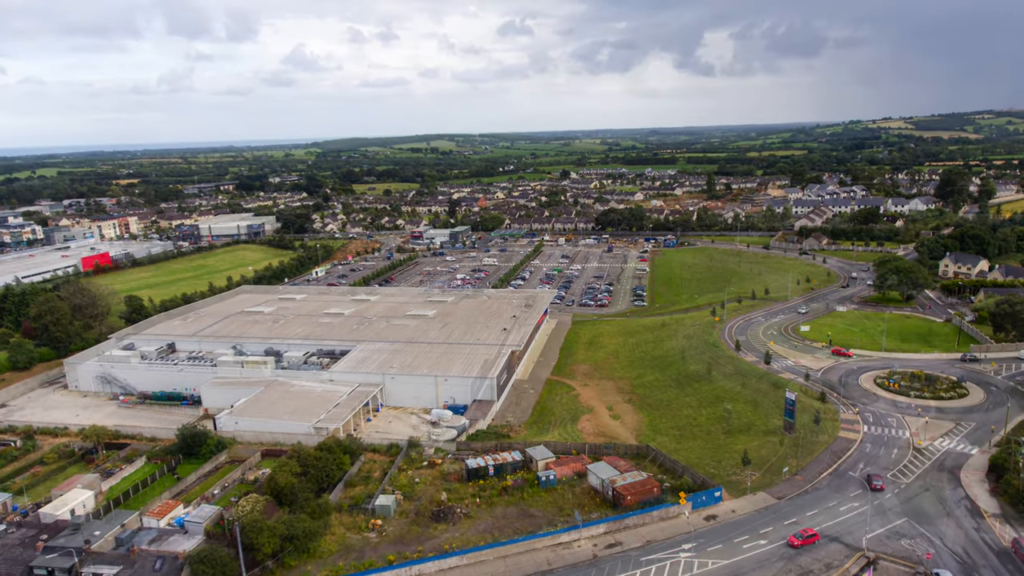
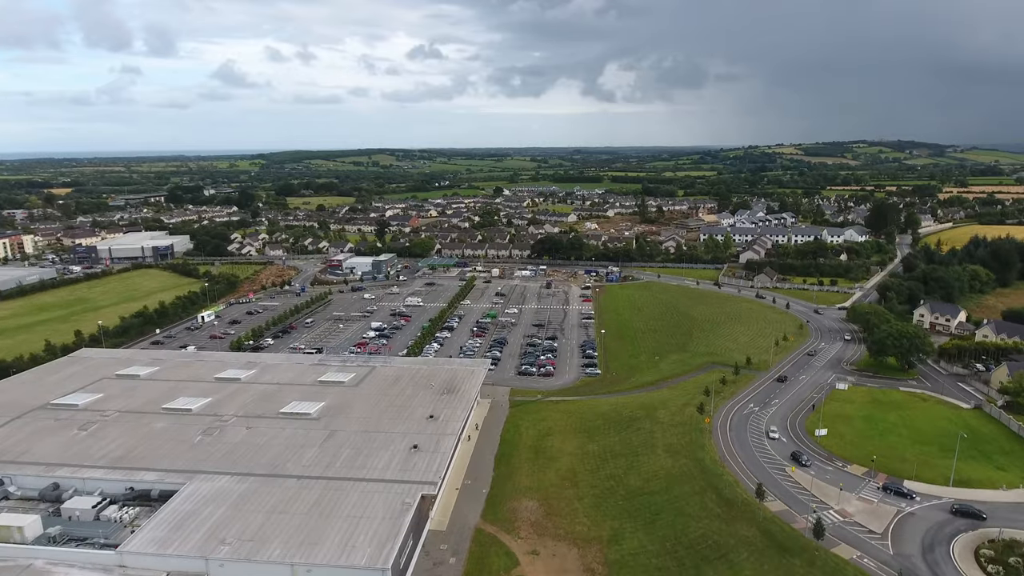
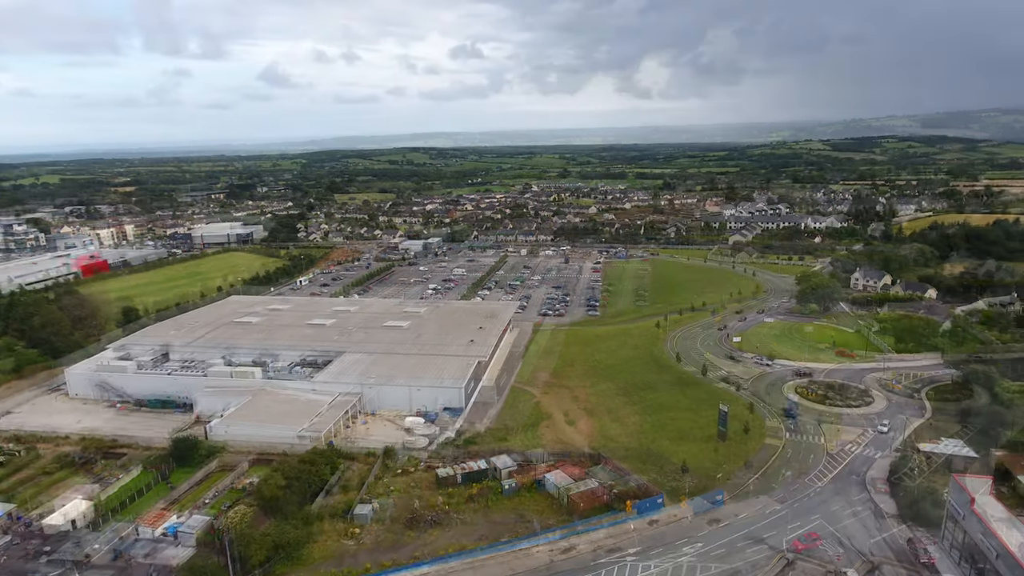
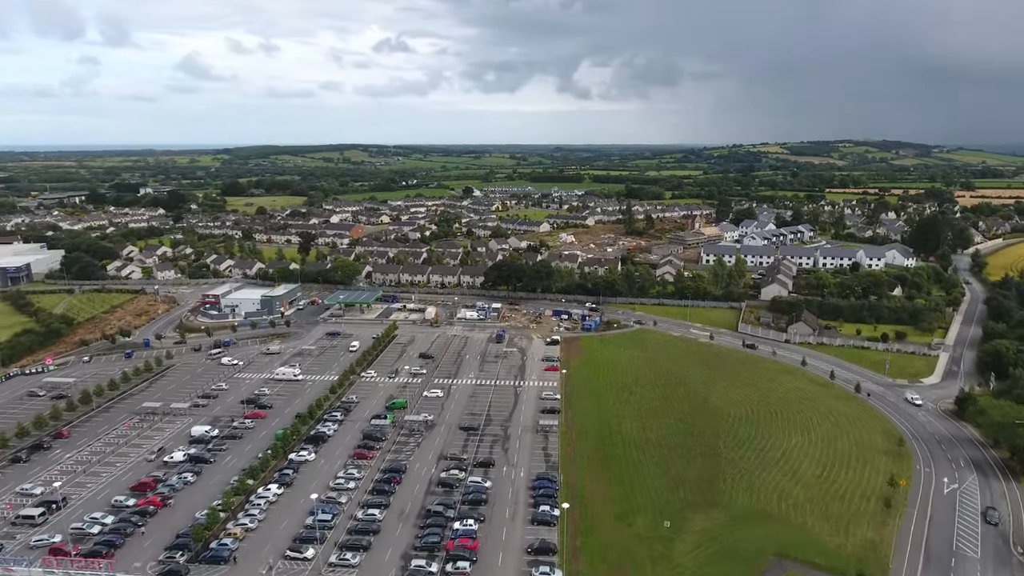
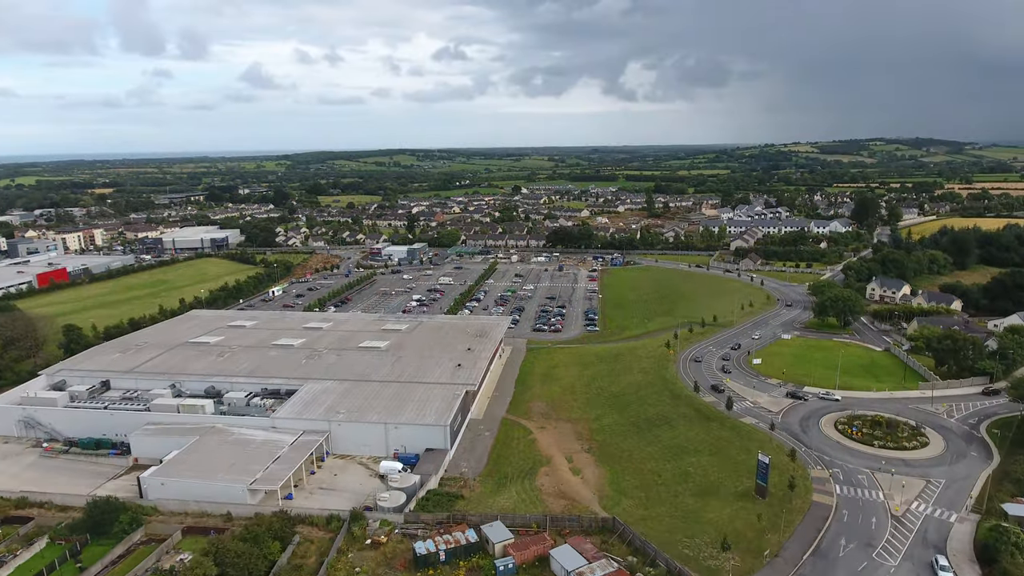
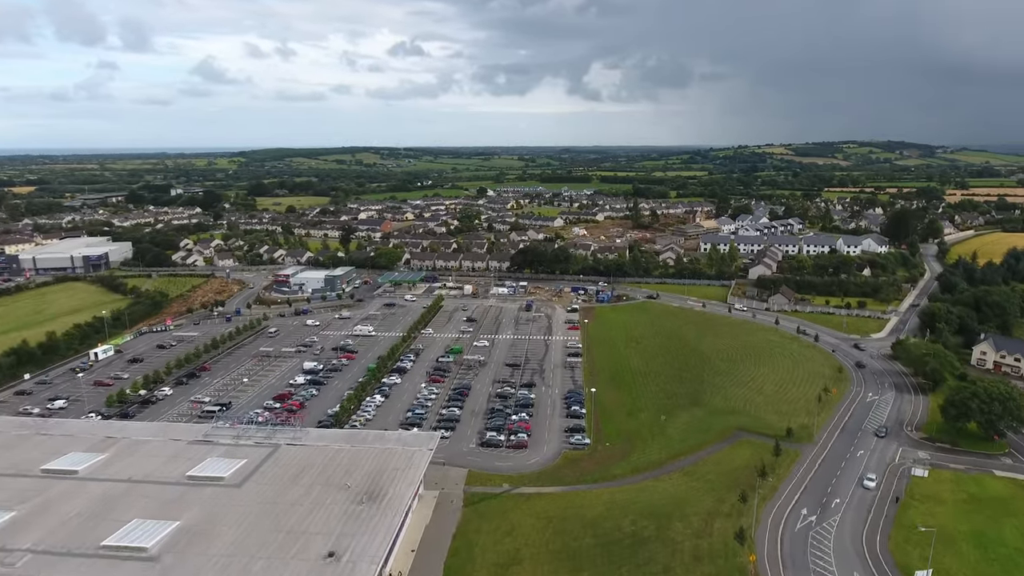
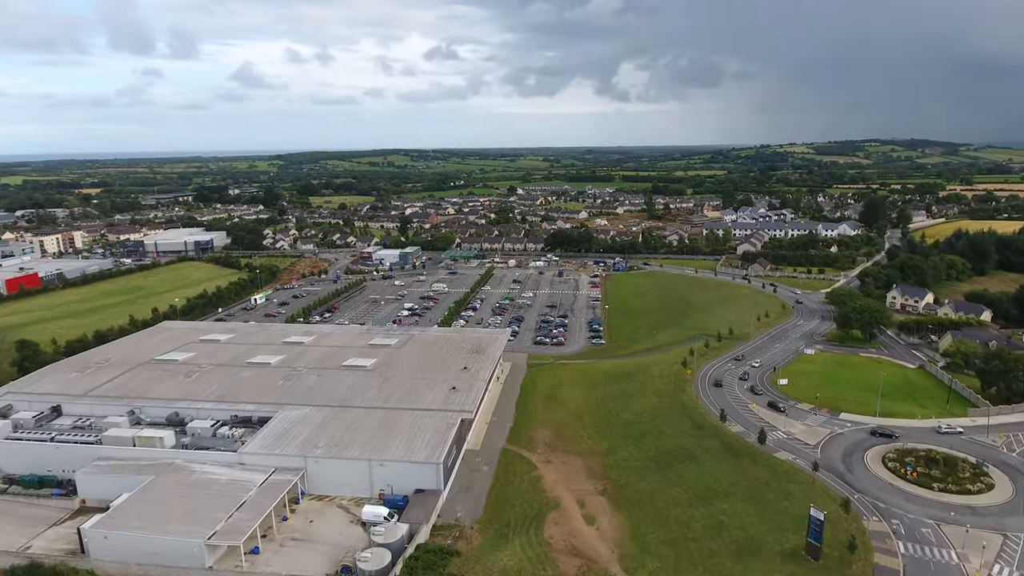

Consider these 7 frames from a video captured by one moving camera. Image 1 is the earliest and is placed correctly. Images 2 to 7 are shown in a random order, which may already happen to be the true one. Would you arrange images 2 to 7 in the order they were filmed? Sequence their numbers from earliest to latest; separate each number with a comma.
3, 5, 7, 2, 6, 4
